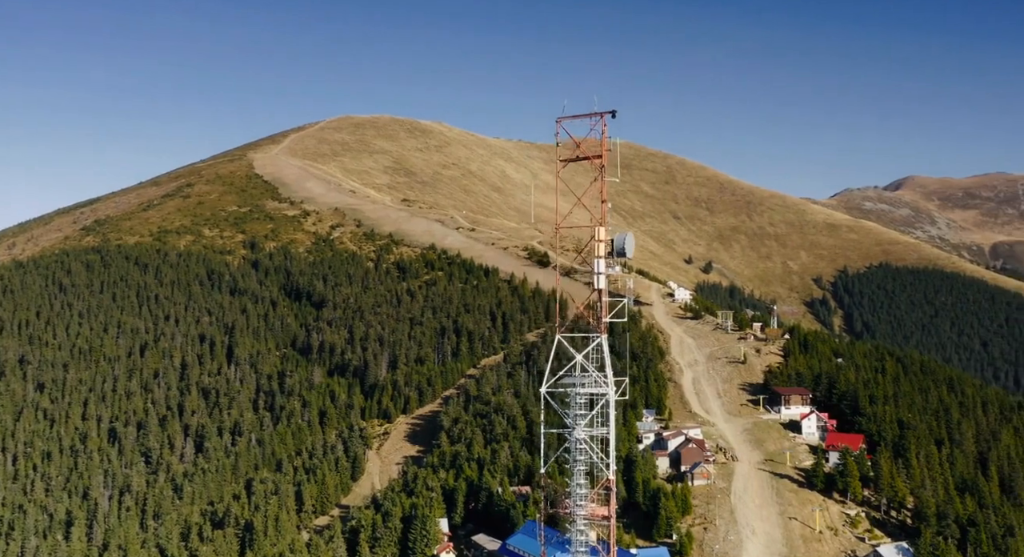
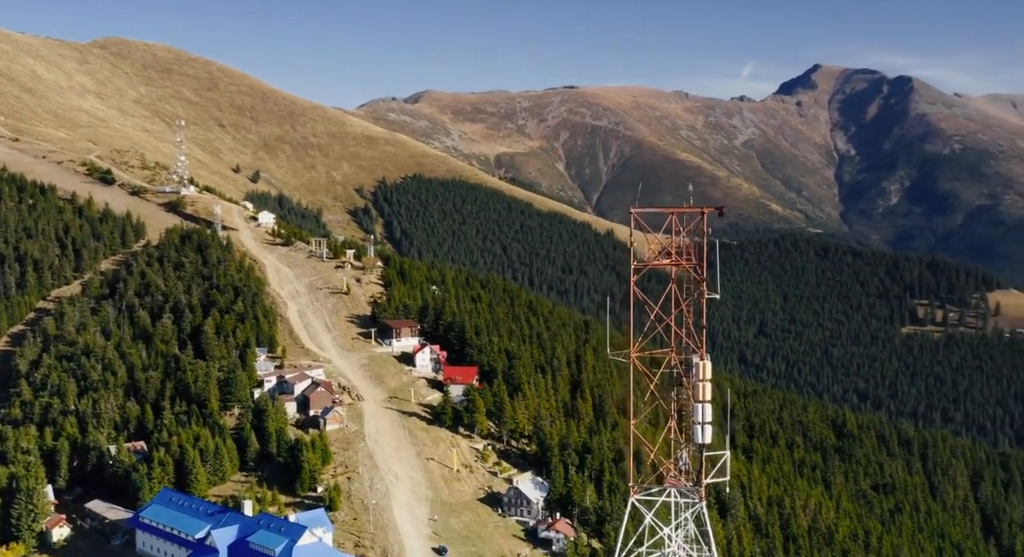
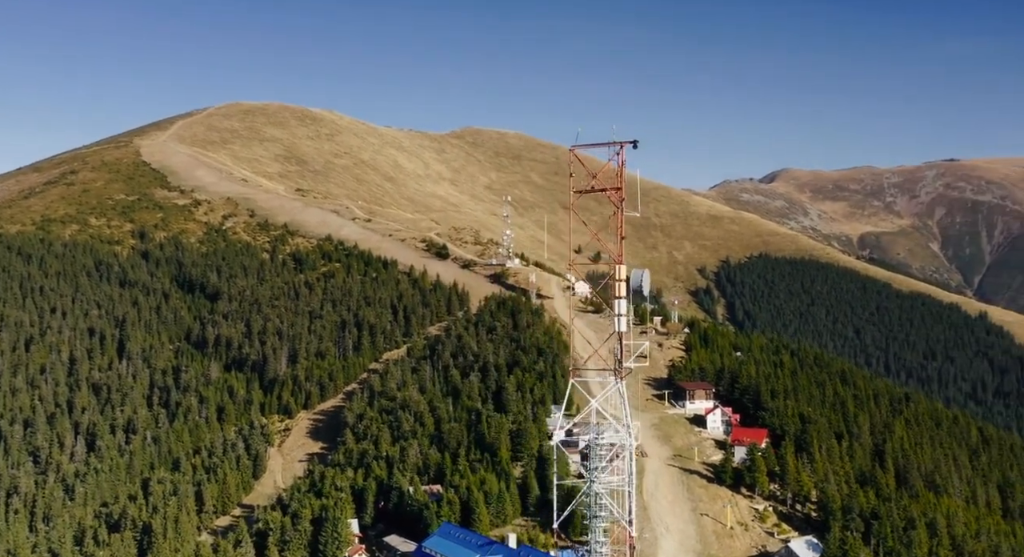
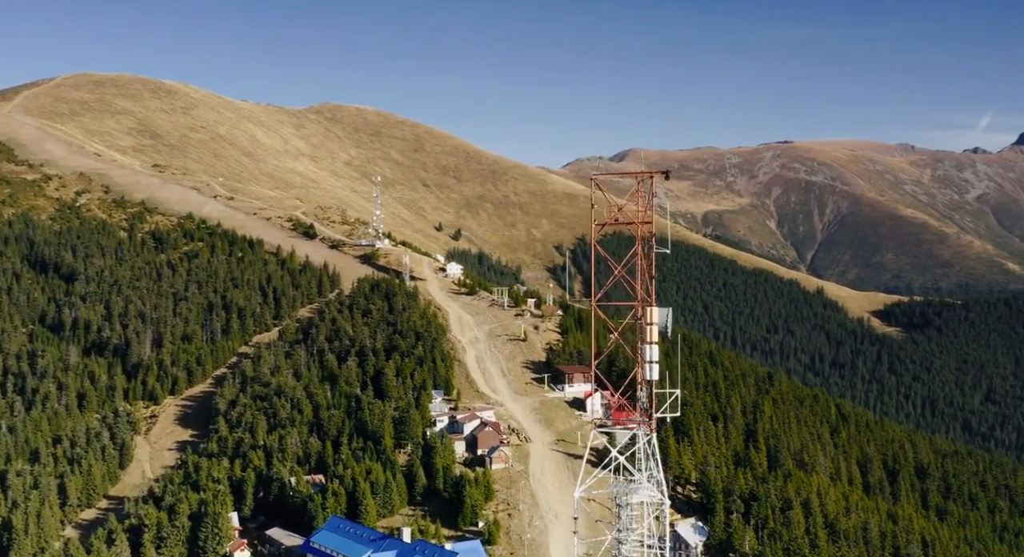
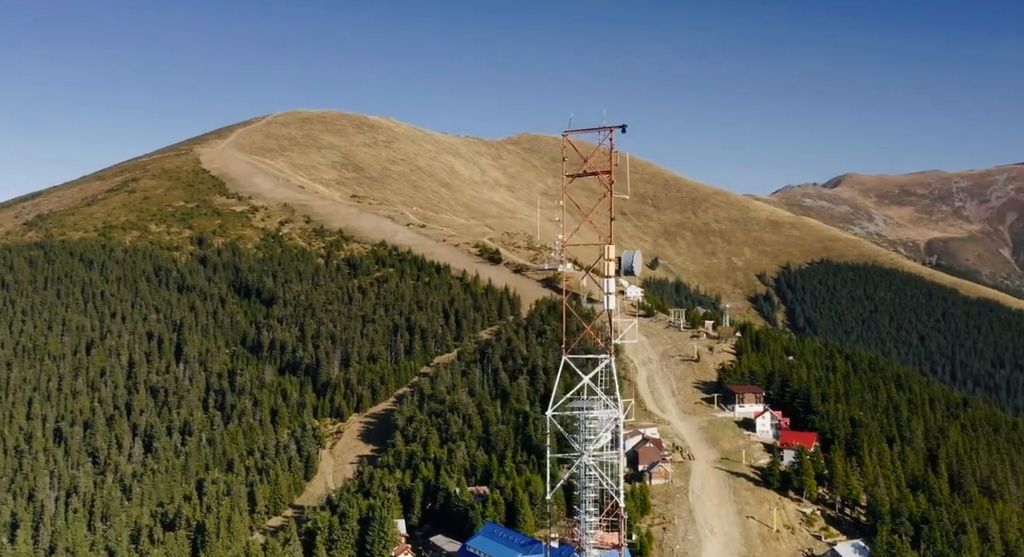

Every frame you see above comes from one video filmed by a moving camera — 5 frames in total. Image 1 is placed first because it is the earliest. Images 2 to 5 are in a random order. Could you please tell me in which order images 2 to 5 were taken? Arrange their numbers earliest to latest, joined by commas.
5, 3, 4, 2
